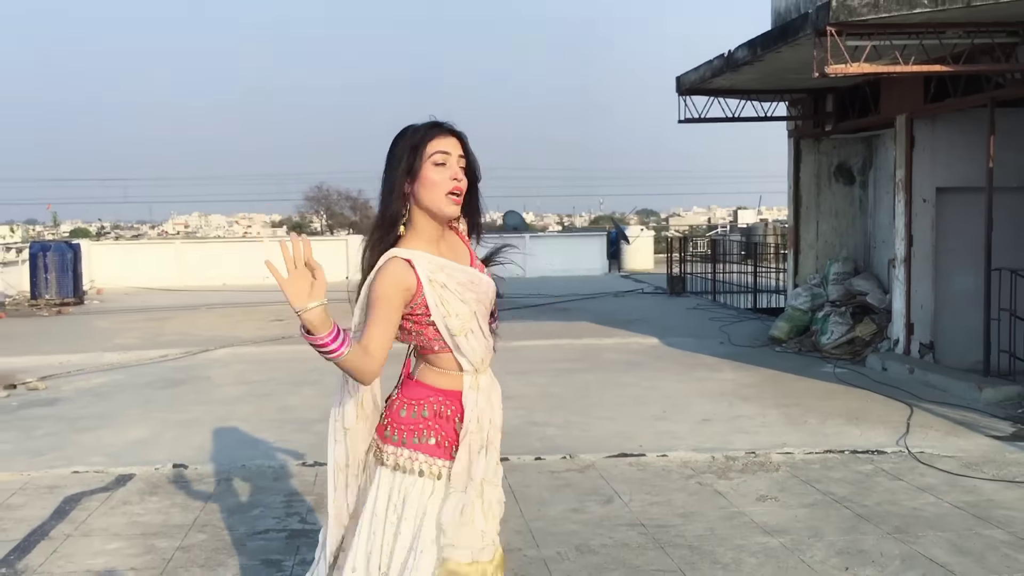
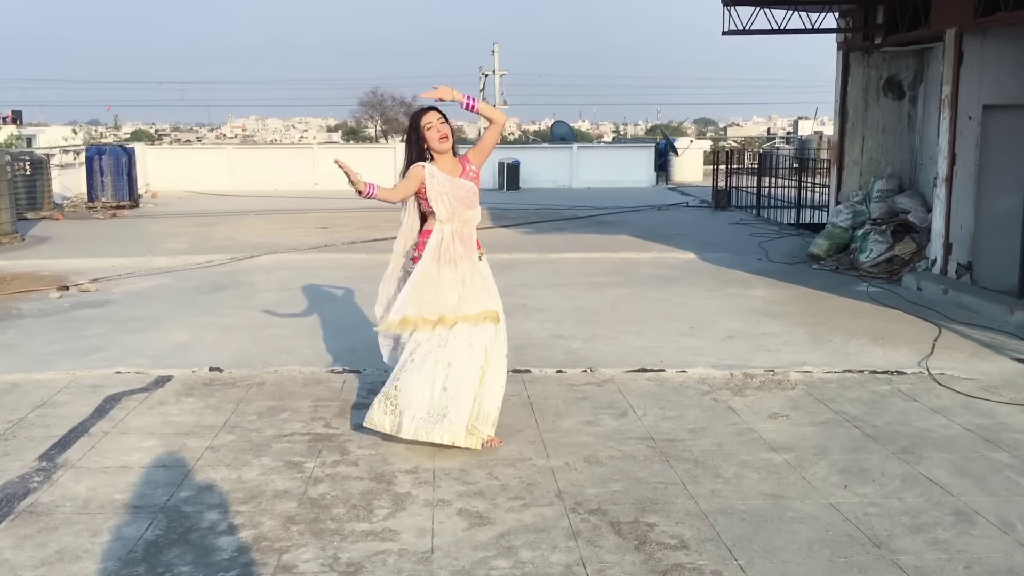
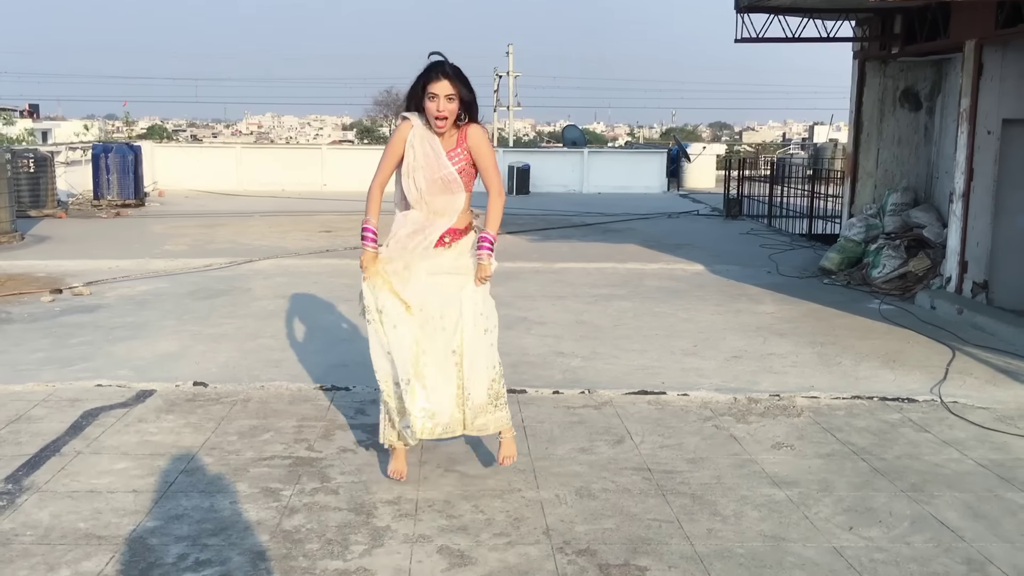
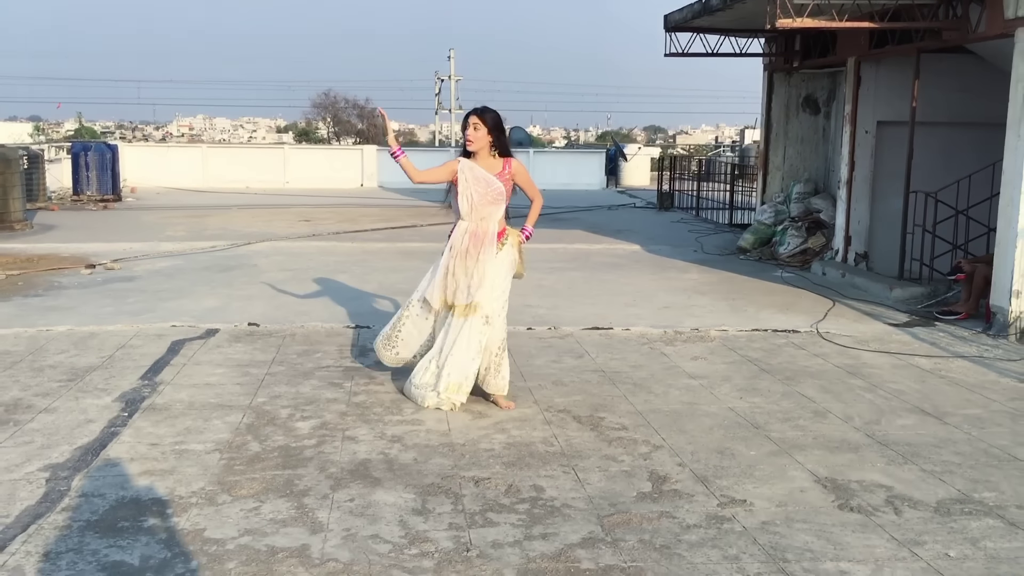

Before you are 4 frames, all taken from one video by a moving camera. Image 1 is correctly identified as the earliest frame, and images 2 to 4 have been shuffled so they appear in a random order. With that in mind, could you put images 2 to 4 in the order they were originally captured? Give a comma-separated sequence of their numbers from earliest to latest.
4, 2, 3
